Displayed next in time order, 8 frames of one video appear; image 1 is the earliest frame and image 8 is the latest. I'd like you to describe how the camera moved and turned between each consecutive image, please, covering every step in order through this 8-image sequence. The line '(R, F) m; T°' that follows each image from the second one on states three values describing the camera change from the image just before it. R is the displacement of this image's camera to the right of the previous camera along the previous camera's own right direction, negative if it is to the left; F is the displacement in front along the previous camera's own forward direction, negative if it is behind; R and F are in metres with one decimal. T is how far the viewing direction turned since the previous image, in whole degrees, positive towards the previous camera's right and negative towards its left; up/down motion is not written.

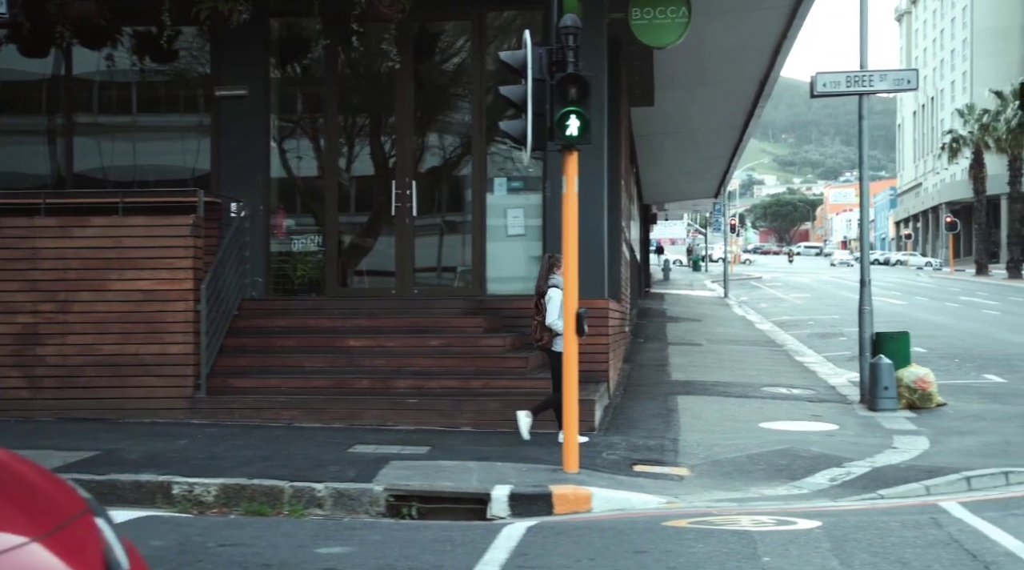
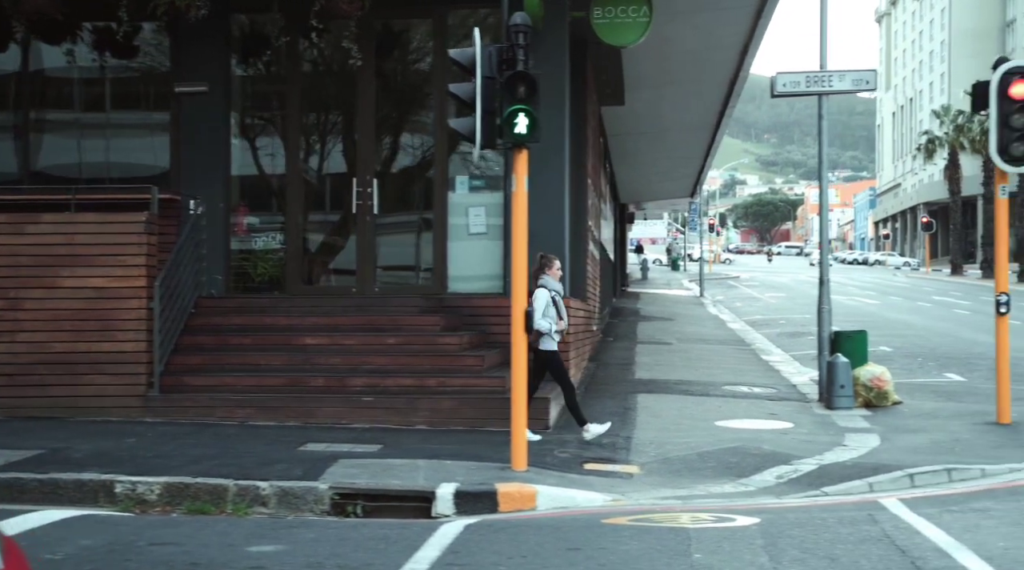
(+0.2, 0.0) m; +1°
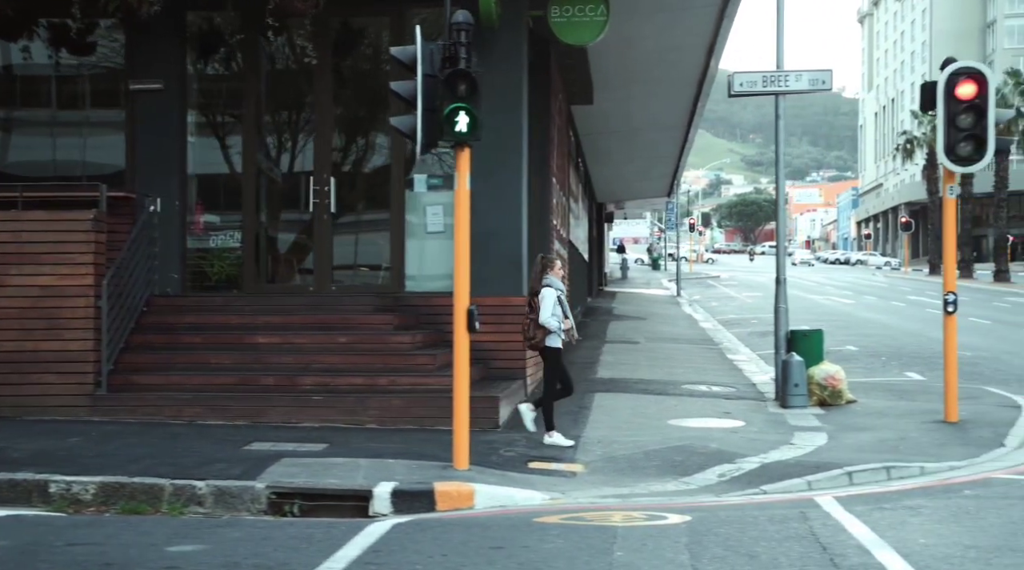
(+0.2, 0.0) m; +1°
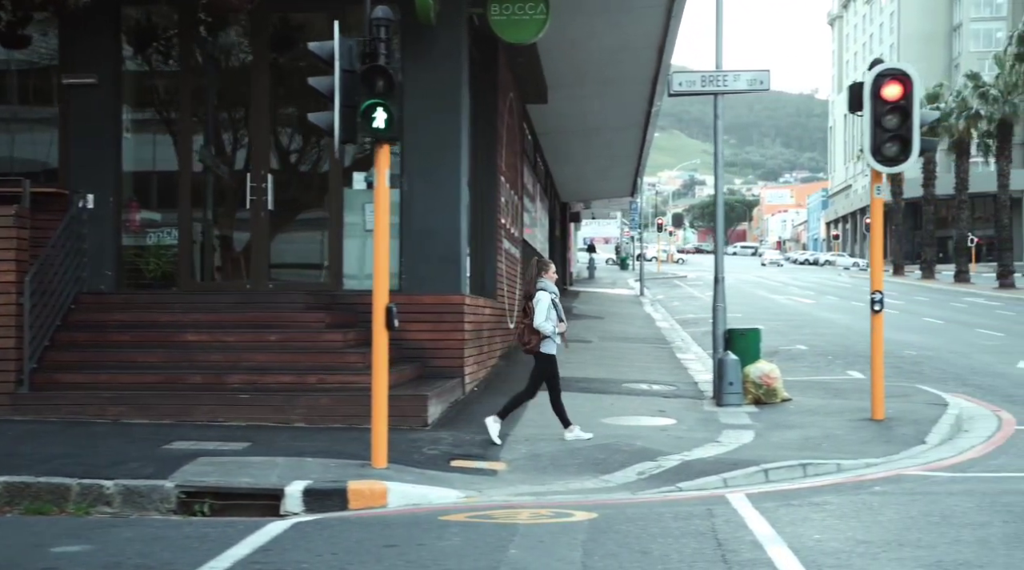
(+0.3, 0.0) m; +2°
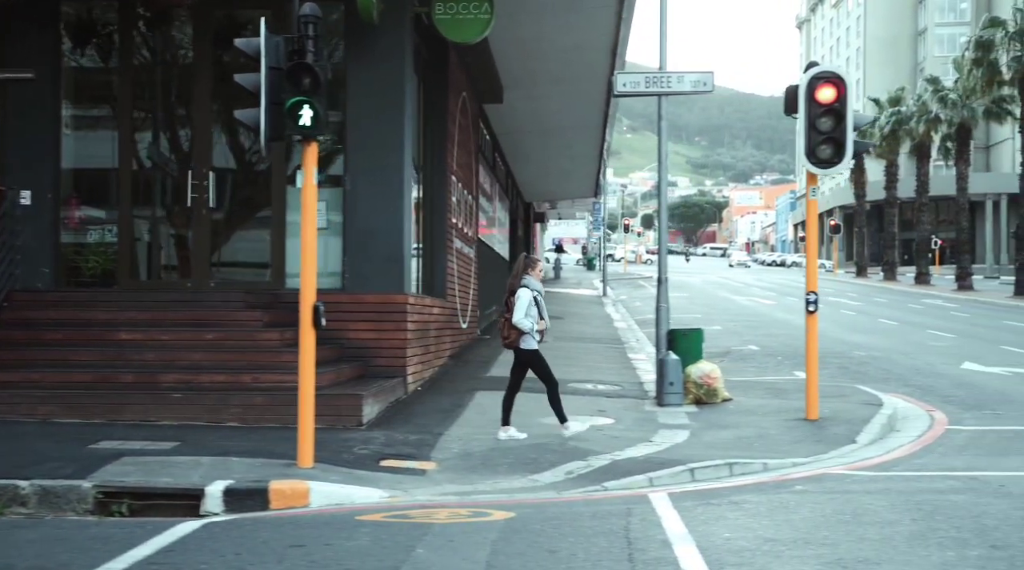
(+0.2, 0.0) m; +2°
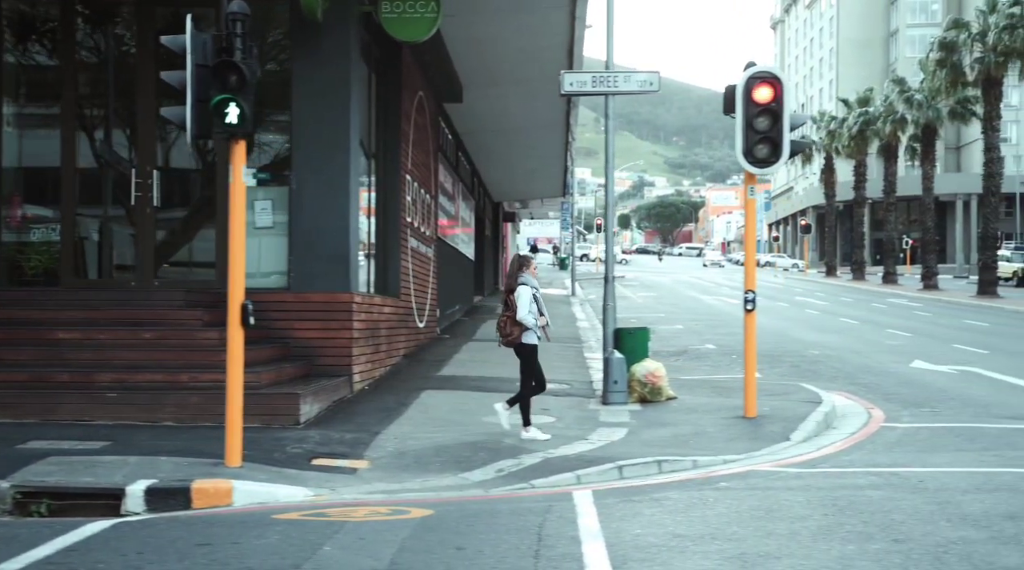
(+0.3, 0.0) m; +2°
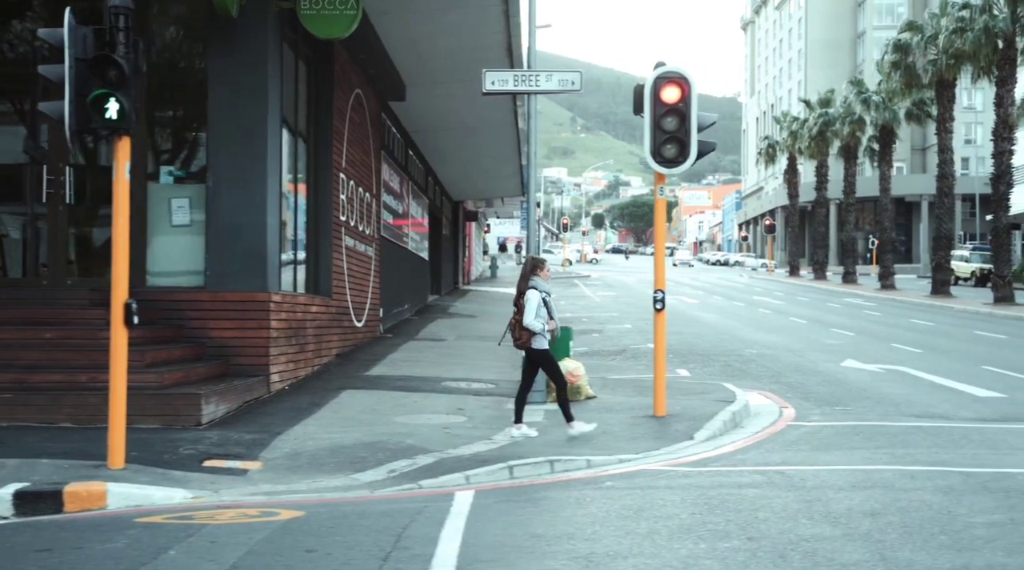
(+0.5, 0.0) m; +2°
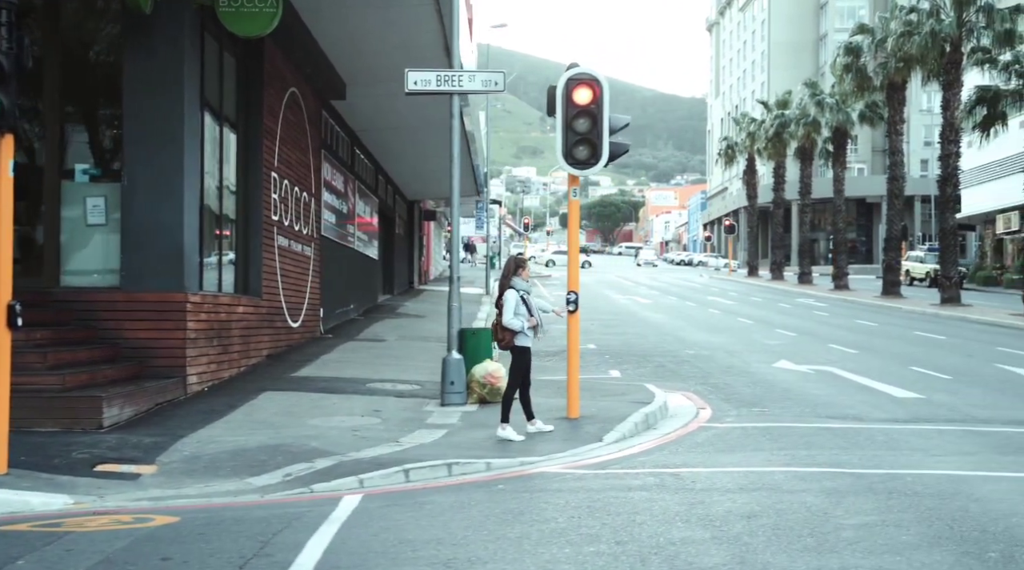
(+0.4, +0.1) m; +2°
